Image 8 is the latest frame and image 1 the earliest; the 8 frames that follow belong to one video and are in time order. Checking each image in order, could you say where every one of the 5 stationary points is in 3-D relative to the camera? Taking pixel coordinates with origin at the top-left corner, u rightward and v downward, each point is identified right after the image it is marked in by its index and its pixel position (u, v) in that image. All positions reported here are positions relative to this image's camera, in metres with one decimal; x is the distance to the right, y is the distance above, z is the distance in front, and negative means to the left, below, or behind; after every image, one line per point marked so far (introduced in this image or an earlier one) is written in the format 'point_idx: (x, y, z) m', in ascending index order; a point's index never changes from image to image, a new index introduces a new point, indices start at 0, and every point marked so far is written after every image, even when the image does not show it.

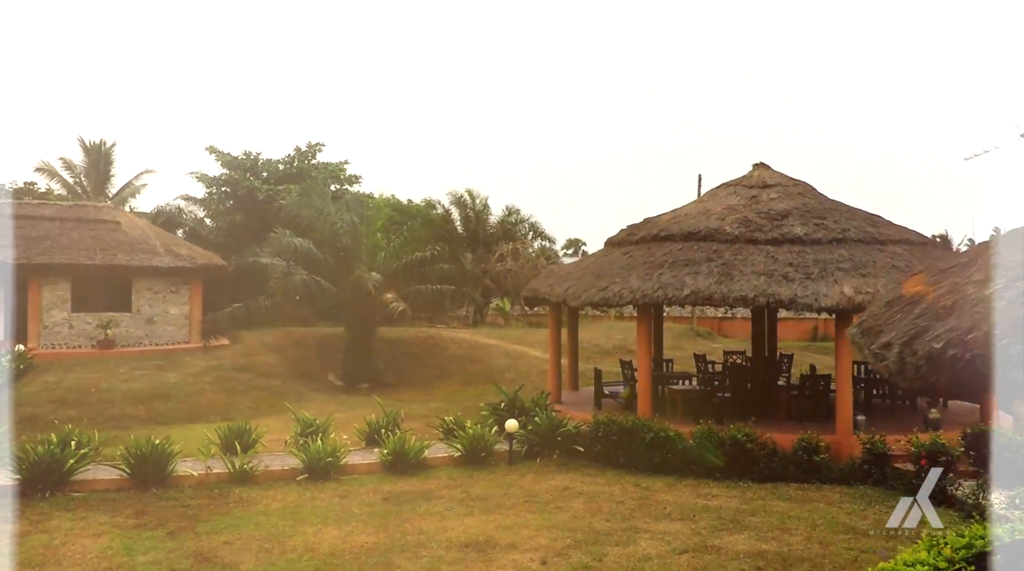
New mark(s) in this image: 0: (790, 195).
0: (+3.3, +1.1, +10.2) m
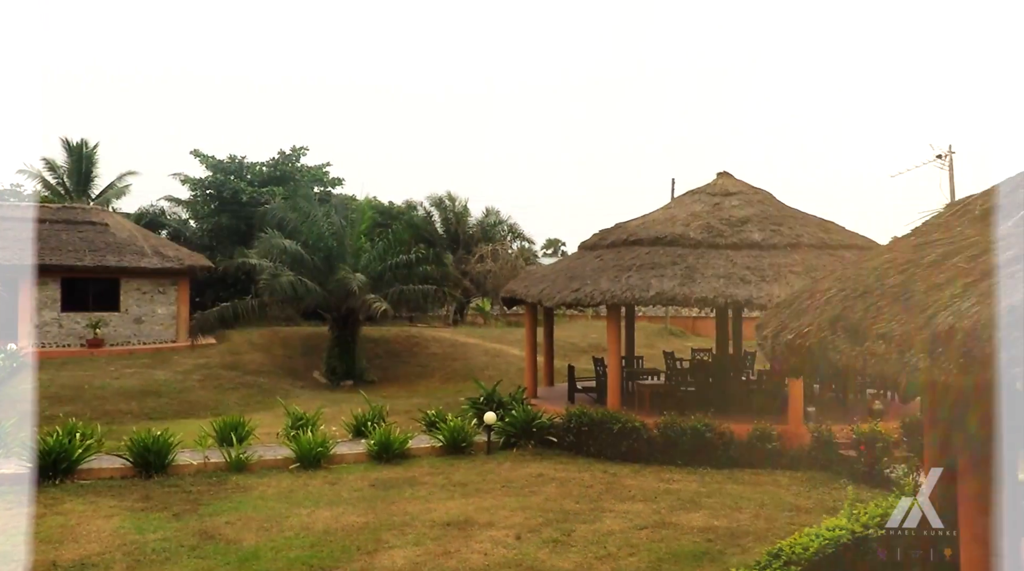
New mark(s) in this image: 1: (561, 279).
0: (+3.0, +1.1, +11.0) m
1: (+0.6, +0.1, +10.9) m
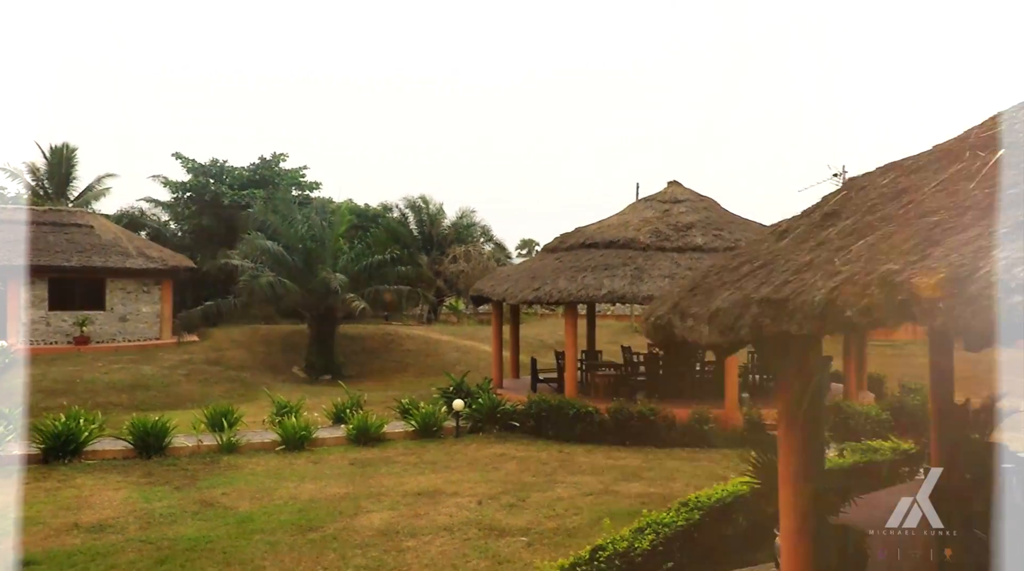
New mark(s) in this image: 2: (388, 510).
0: (+2.6, +1.1, +12.0) m
1: (+0.2, +0.1, +11.9) m
2: (-1.1, -1.9, +7.4) m
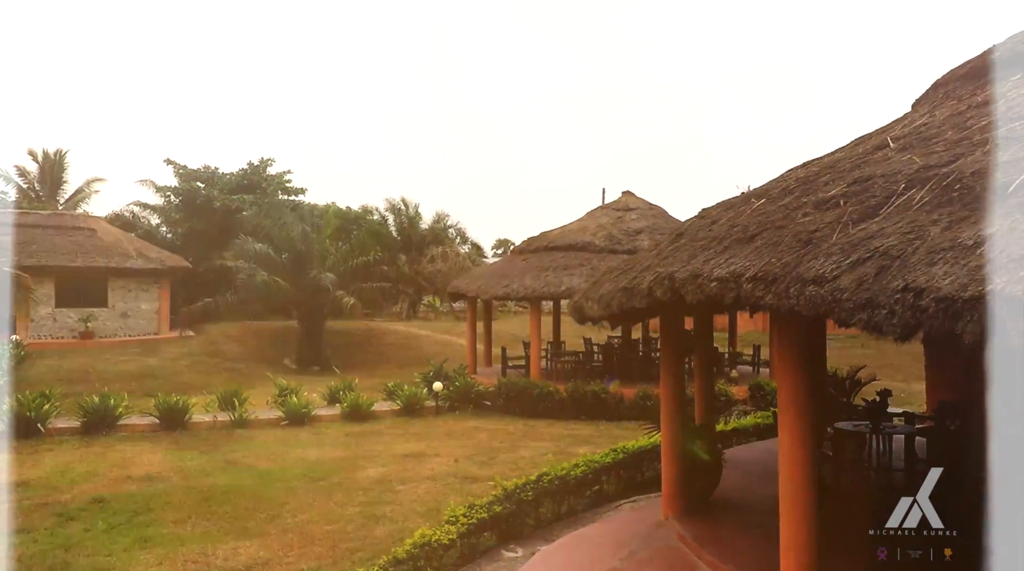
0: (+2.1, +1.1, +13.7) m
1: (-0.3, +0.1, +13.5) m
2: (-1.4, -1.9, +9.0) m
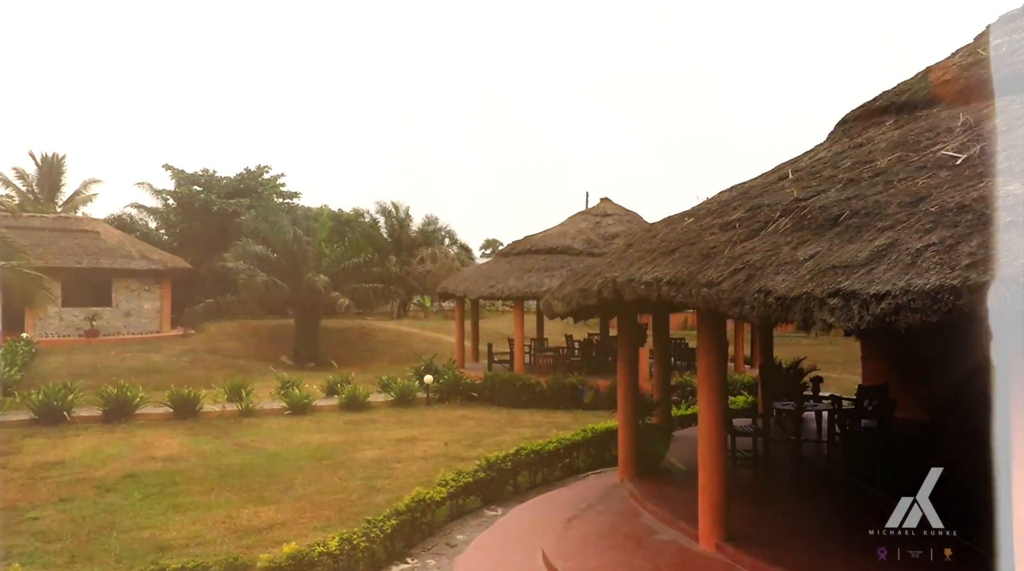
0: (+1.9, +1.1, +14.8) m
1: (-0.5, +0.1, +14.5) m
2: (-1.5, -1.9, +10.0) m
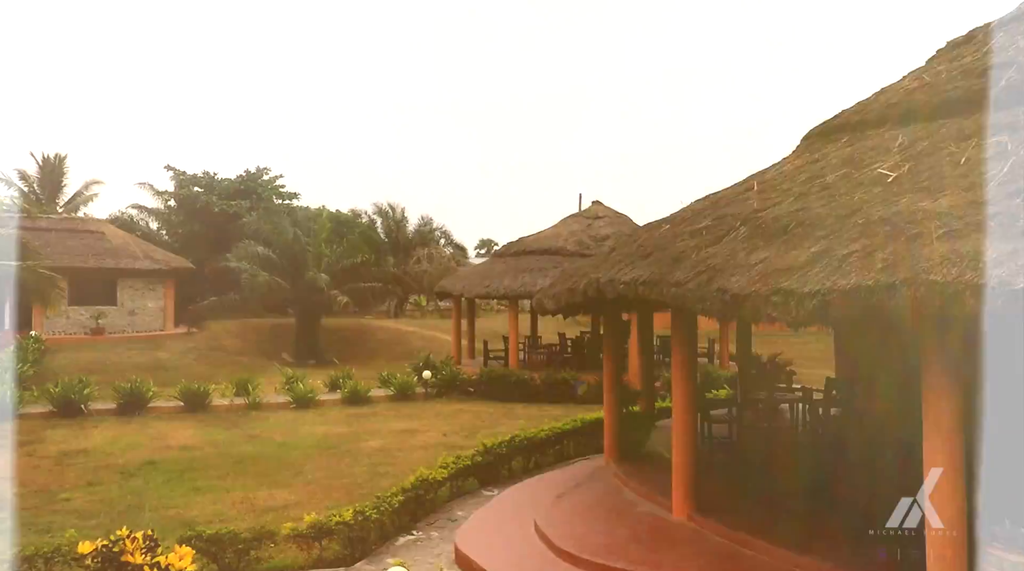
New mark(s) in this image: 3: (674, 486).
0: (+1.8, +1.1, +15.4) m
1: (-0.6, +0.1, +15.1) m
2: (-1.6, -1.9, +10.6) m
3: (+1.0, -1.3, +5.5) m
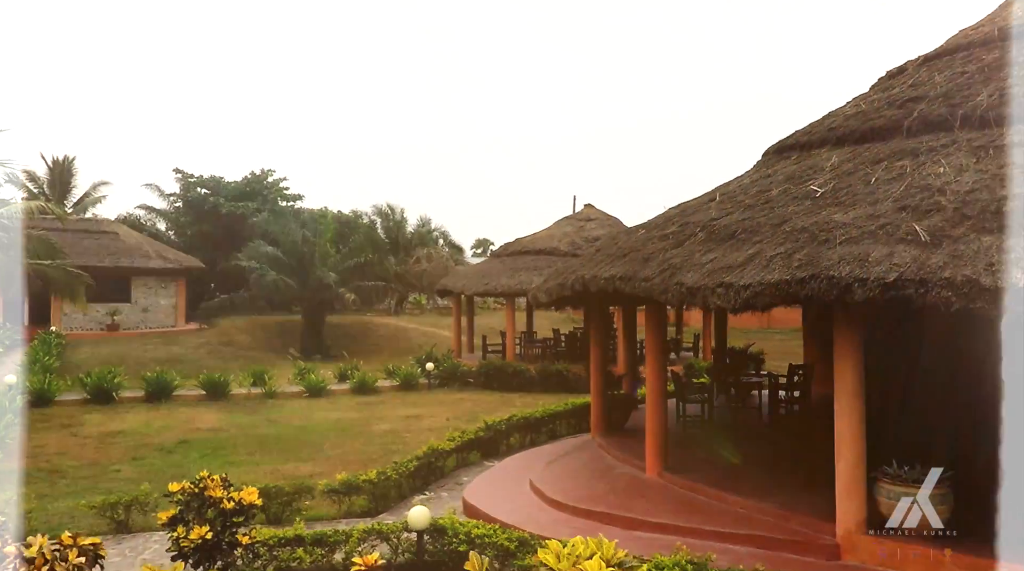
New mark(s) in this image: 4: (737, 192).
0: (+1.8, +1.1, +16.4) m
1: (-0.7, +0.2, +16.2) m
2: (-1.6, -1.8, +11.6) m
3: (+1.0, -1.2, +6.5) m
4: (+1.7, +0.7, +6.5) m
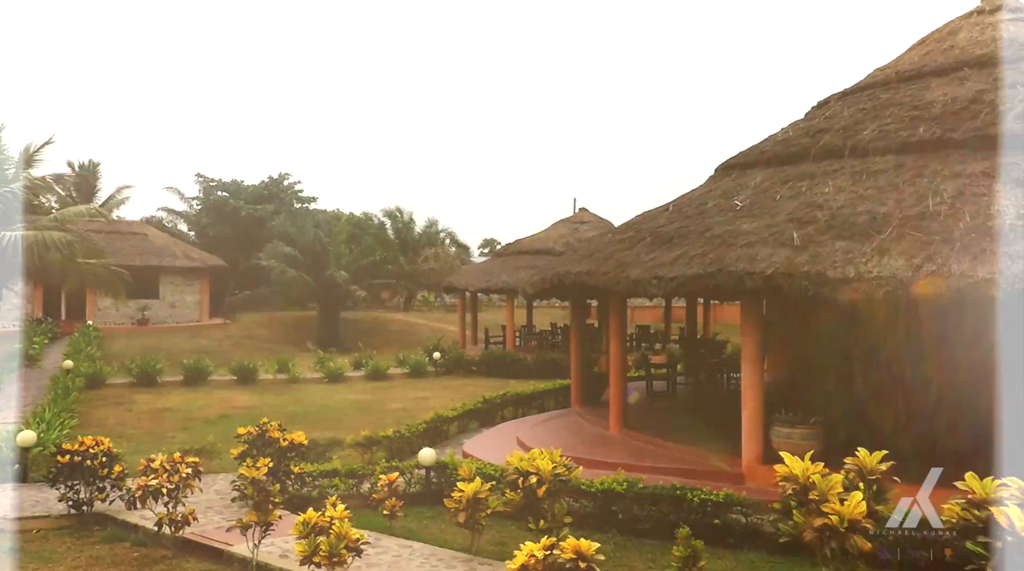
0: (+1.8, +1.2, +17.9) m
1: (-0.7, +0.2, +17.7) m
2: (-1.7, -1.8, +13.1) m
3: (+0.9, -1.2, +8.0) m
4: (+1.6, +0.8, +8.0) m
